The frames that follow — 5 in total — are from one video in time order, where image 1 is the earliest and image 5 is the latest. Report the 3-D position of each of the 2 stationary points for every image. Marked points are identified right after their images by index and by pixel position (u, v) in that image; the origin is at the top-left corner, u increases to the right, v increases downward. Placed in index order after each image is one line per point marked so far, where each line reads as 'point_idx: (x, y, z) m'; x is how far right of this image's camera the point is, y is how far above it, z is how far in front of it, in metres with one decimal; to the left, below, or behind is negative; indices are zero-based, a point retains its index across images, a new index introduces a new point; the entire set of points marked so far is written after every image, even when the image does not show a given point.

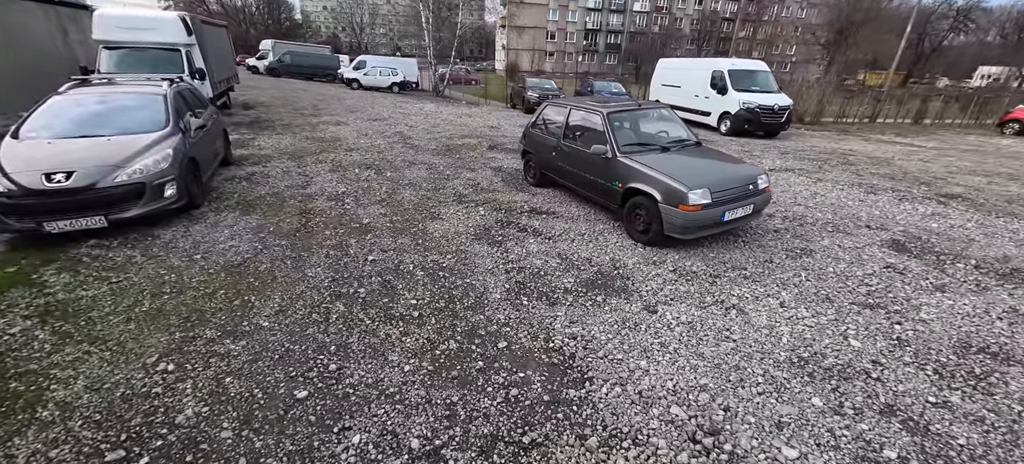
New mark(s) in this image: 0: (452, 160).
0: (-1.3, +1.5, +8.7) m
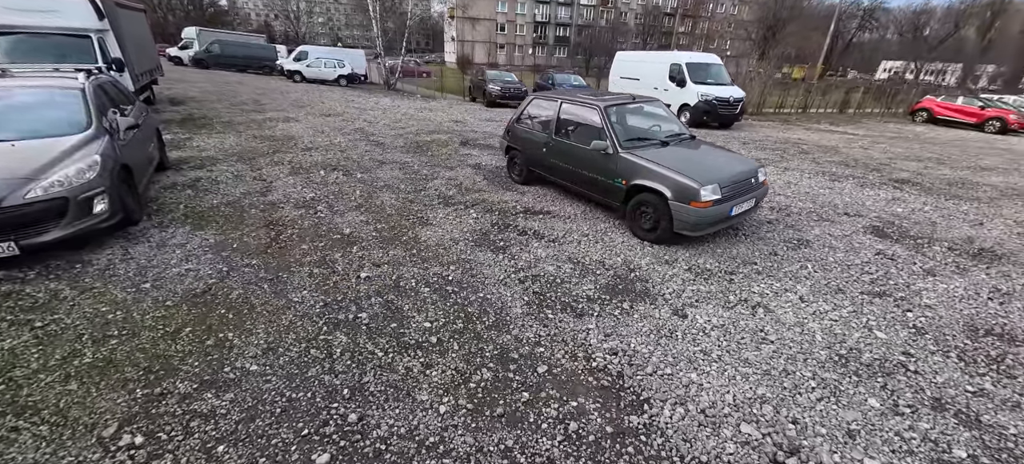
0: (-1.7, +1.4, +8.1) m
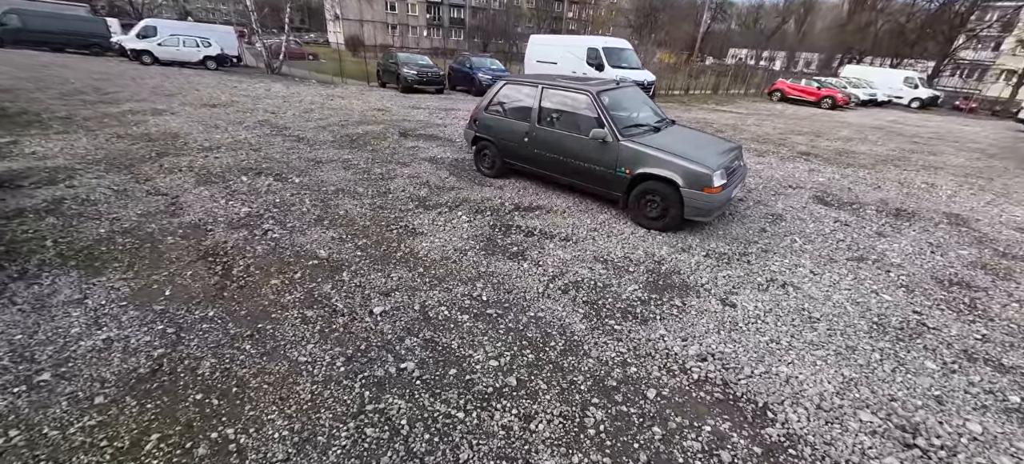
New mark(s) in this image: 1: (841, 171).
0: (-2.4, +1.3, +7.0) m
1: (+6.6, +1.2, +8.3) m
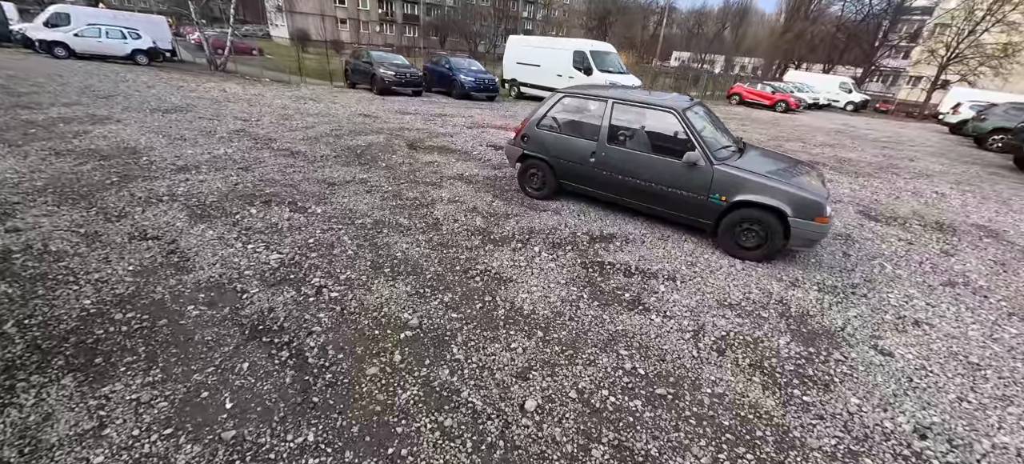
0: (-1.8, +0.8, +6.0) m
1: (+7.0, +1.1, +8.5) m
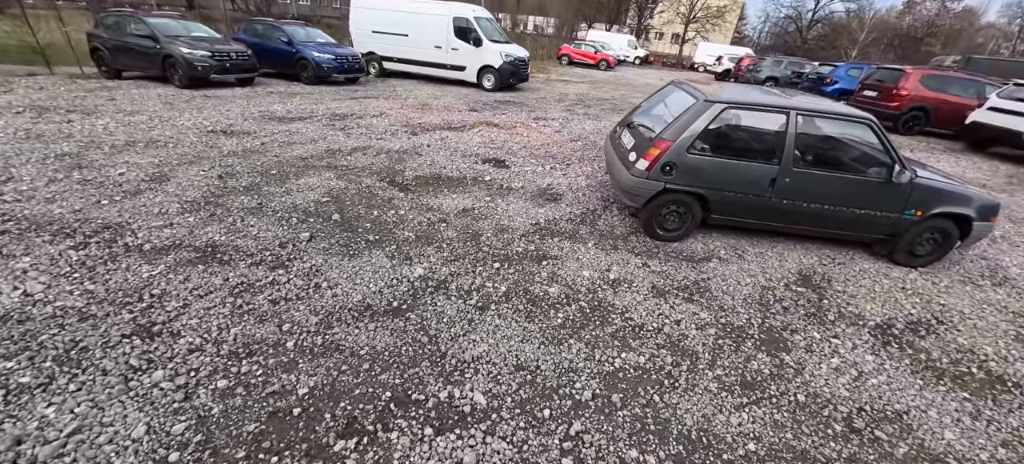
0: (-0.5, -0.2, +3.5) m
1: (+5.9, +2.1, +9.6) m
